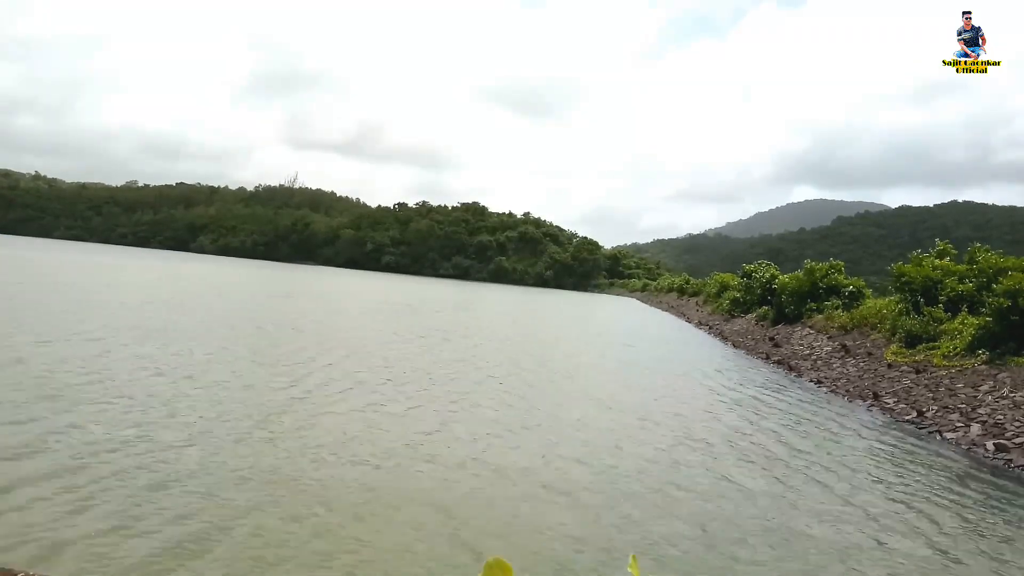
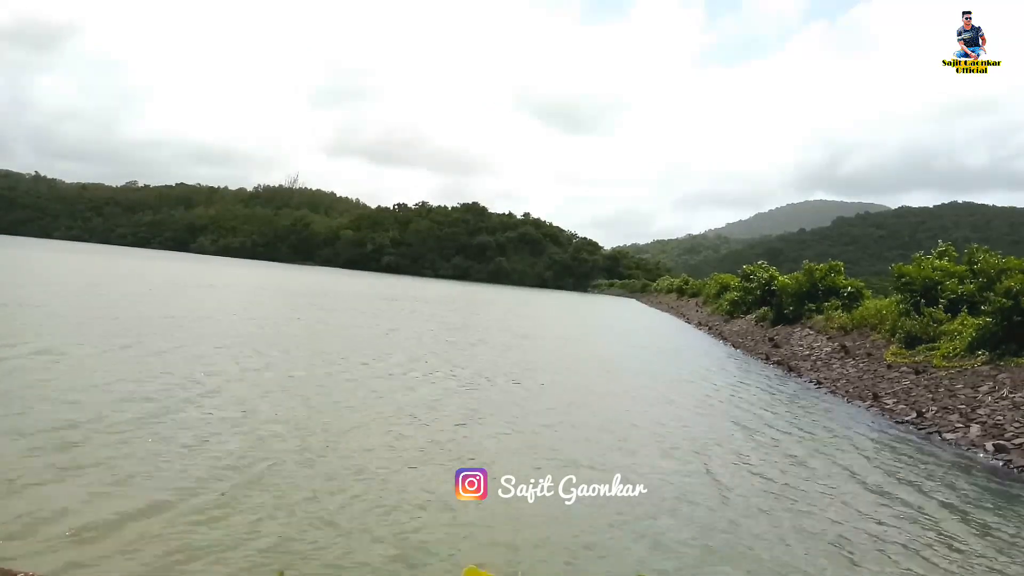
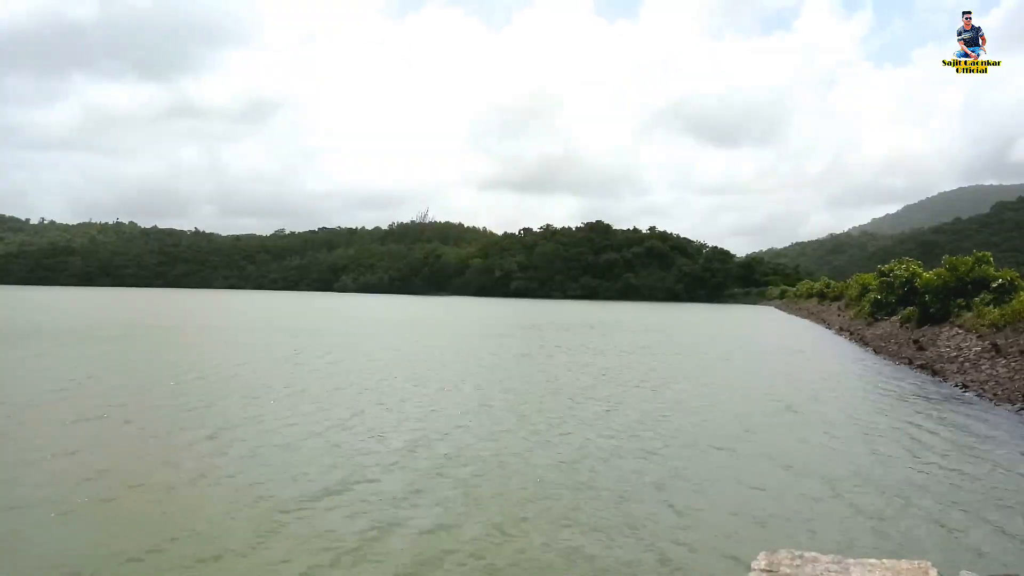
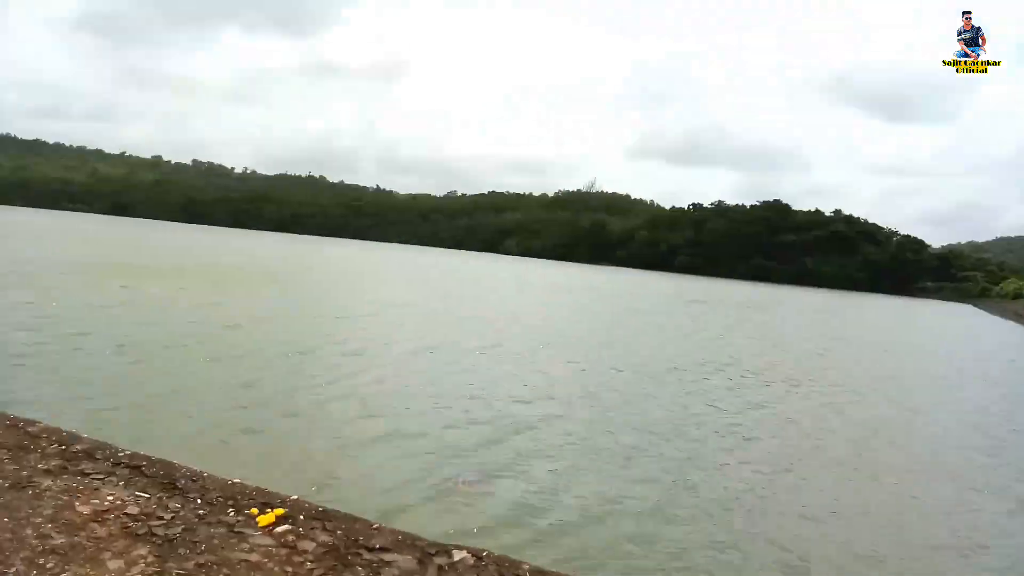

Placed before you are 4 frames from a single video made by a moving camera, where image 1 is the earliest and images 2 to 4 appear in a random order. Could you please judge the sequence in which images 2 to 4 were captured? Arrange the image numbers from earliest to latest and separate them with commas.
2, 4, 3
